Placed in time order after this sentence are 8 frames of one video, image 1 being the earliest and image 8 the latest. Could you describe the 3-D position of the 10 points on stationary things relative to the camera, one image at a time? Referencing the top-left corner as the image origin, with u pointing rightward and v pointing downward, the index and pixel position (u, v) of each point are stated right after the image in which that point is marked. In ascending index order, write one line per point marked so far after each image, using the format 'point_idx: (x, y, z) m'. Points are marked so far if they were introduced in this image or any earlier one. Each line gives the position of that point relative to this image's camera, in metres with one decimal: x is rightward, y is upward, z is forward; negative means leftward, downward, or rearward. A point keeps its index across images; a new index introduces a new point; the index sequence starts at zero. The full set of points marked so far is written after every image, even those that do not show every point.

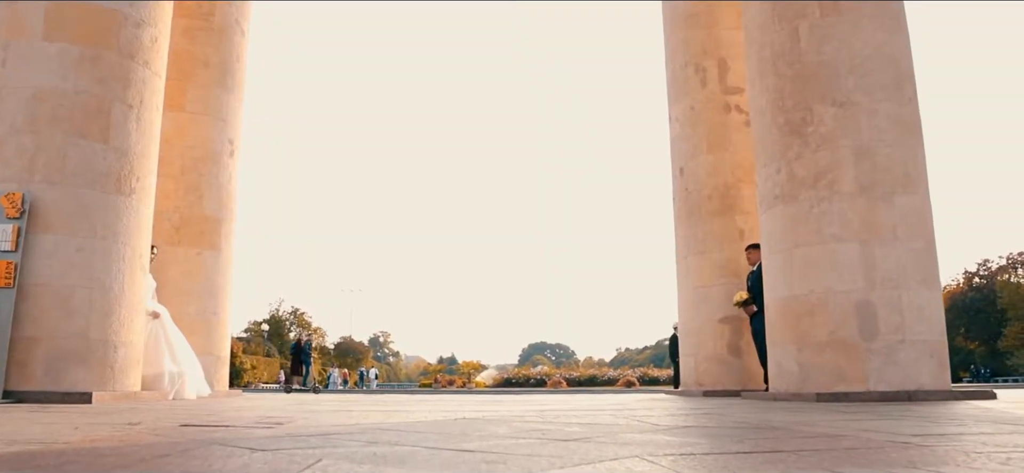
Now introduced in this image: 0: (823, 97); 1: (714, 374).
0: (+4.2, +1.9, +10.3) m
1: (+3.6, -2.5, +13.4) m
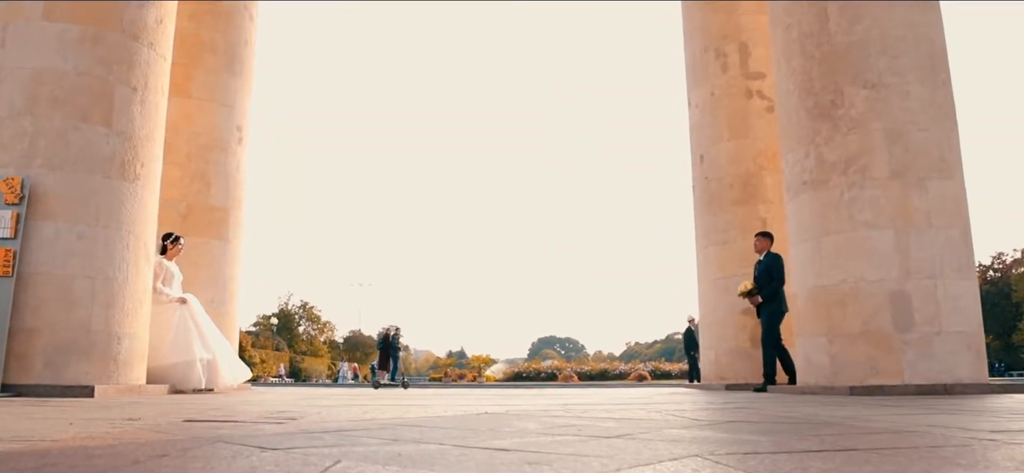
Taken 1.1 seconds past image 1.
0: (+4.5, +2.0, +9.8) m
1: (+3.9, -2.3, +13.0) m
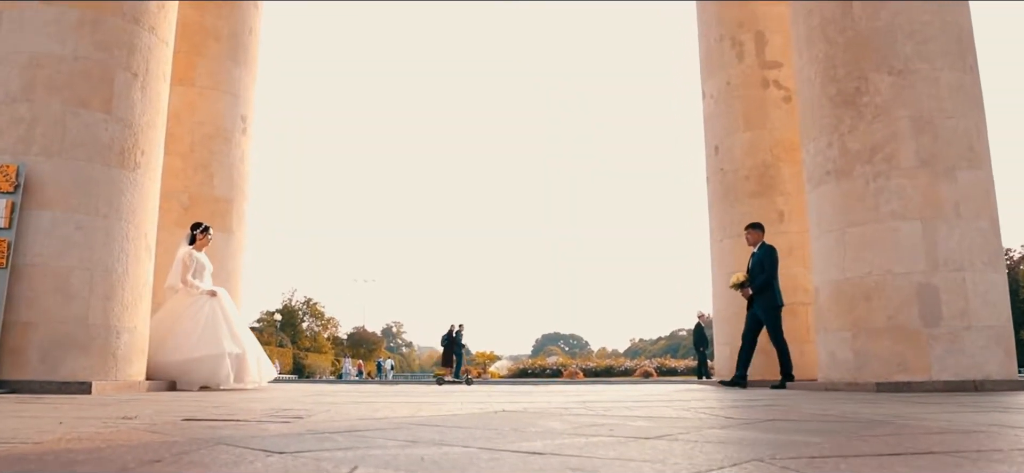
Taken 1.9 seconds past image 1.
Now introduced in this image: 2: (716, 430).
0: (+4.6, +2.1, +9.5) m
1: (+4.1, -2.1, +12.6) m
2: (+1.0, -1.0, +3.8) m
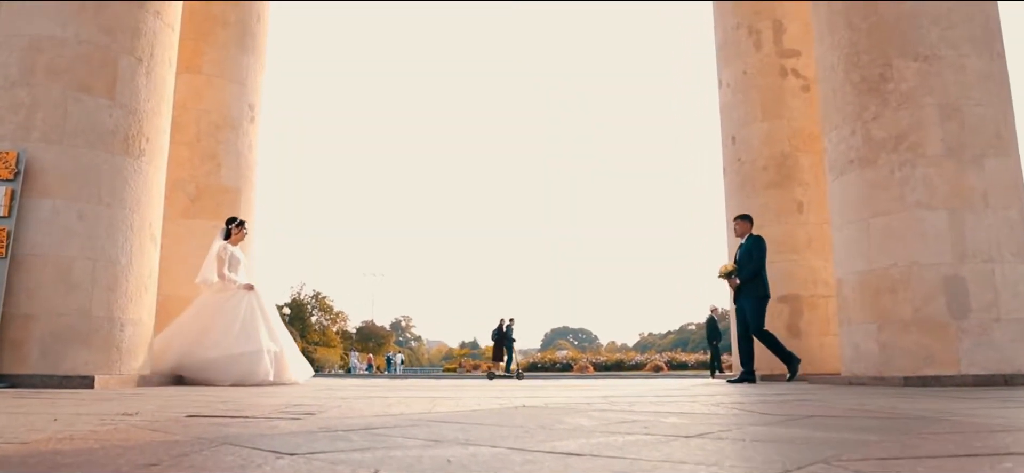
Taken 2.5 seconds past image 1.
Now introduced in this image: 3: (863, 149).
0: (+4.8, +2.3, +9.1) m
1: (+4.3, -2.0, +12.3) m
2: (+1.2, -0.9, +3.5) m
3: (+4.3, +1.1, +9.1) m
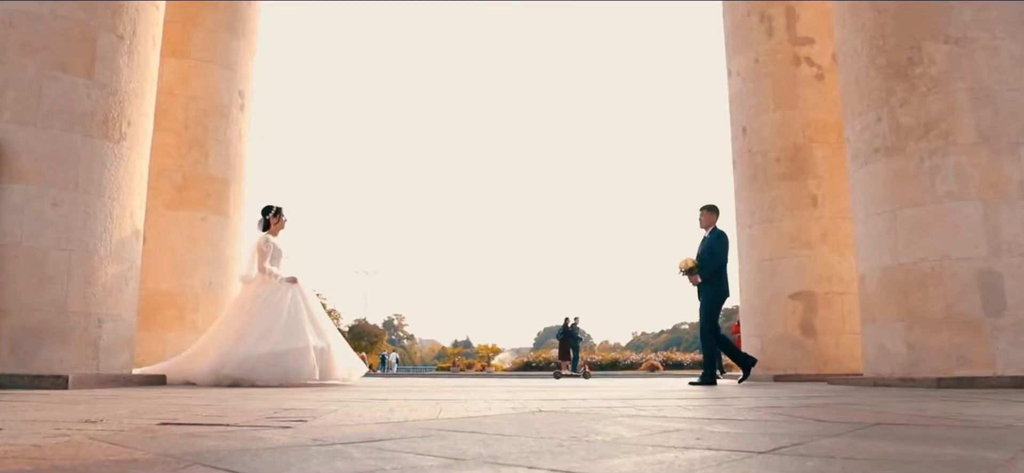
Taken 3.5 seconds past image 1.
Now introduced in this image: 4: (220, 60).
0: (+4.9, +2.4, +8.6) m
1: (+4.3, -1.9, +11.8) m
2: (+1.3, -0.8, +3.0) m
3: (+4.3, +1.1, +8.6) m
4: (-4.9, +2.9, +12.6) m
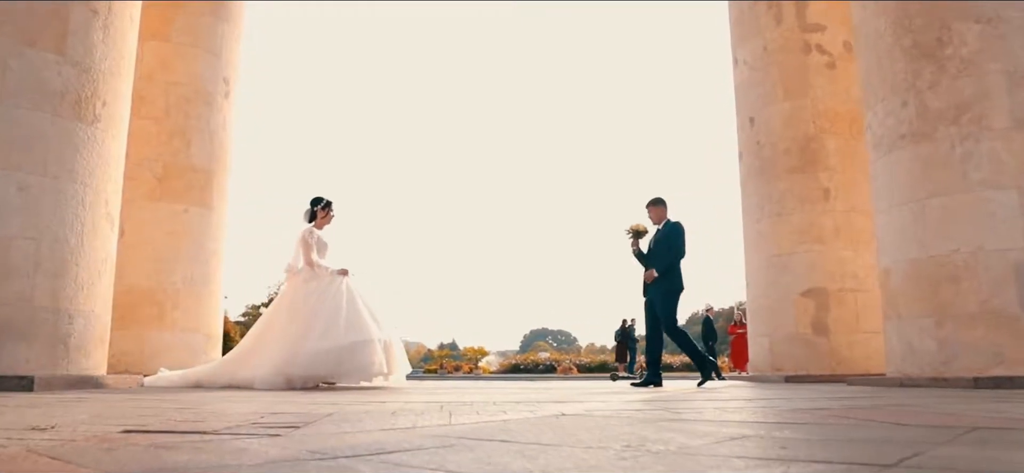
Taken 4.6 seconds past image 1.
0: (+4.9, +2.4, +8.2) m
1: (+4.3, -1.8, +11.3) m
2: (+1.4, -0.7, +2.5) m
3: (+4.4, +1.2, +8.1) m
4: (-4.9, +3.0, +11.9) m
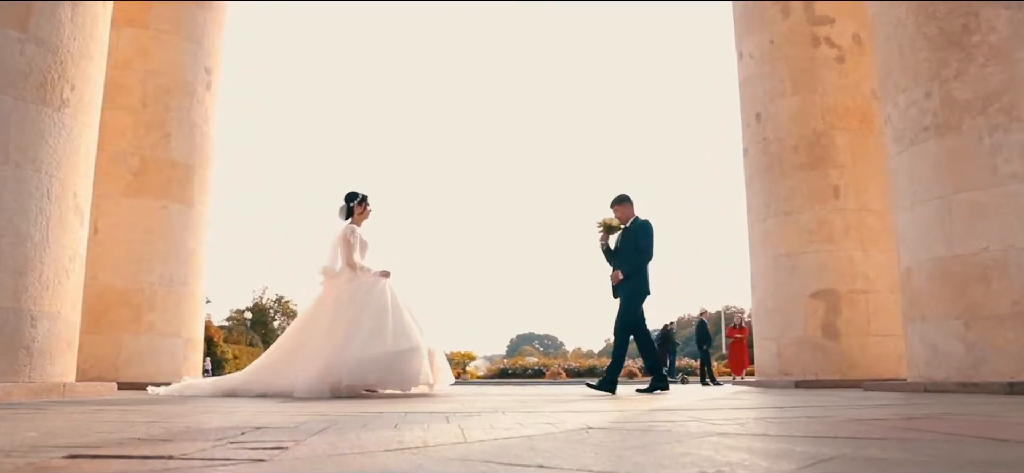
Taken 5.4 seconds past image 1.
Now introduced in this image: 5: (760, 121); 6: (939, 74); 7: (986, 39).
0: (+4.9, +2.5, +7.8) m
1: (+4.2, -1.8, +10.9) m
2: (+1.6, -0.6, +2.0) m
3: (+4.4, +1.3, +7.7) m
4: (-5.0, +3.1, +11.3) m
5: (+3.9, +1.8, +11.9) m
6: (+4.4, +1.7, +7.8) m
7: (+4.7, +2.0, +7.5) m
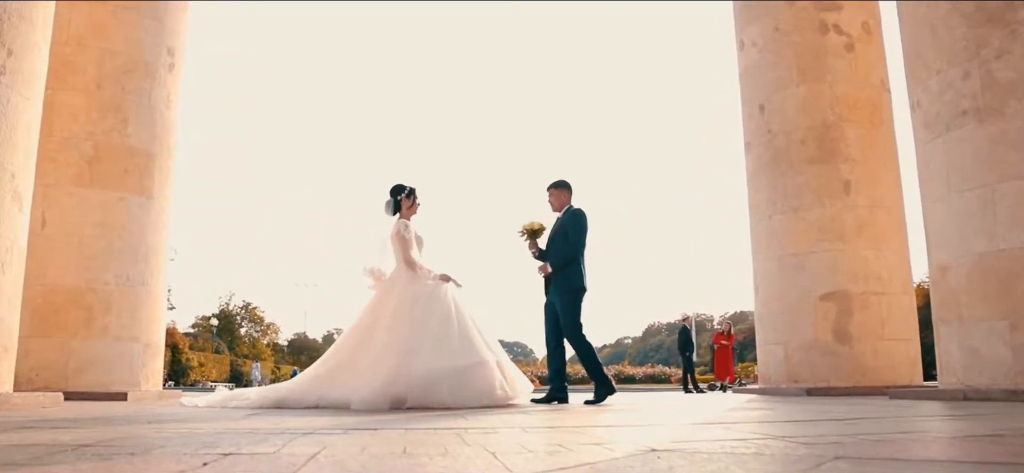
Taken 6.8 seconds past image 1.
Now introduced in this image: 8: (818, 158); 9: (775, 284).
0: (+5.0, +2.5, +7.2) m
1: (+4.1, -1.8, +10.2) m
2: (+1.8, -0.5, +1.2) m
3: (+4.4, +1.3, +7.1) m
4: (-5.1, +3.1, +10.4) m
5: (+3.8, +1.9, +11.2) m
6: (+4.5, +1.7, +7.2) m
7: (+4.8, +2.0, +6.9) m
8: (+4.3, +1.1, +10.6) m
9: (+3.8, -0.7, +10.9) m
